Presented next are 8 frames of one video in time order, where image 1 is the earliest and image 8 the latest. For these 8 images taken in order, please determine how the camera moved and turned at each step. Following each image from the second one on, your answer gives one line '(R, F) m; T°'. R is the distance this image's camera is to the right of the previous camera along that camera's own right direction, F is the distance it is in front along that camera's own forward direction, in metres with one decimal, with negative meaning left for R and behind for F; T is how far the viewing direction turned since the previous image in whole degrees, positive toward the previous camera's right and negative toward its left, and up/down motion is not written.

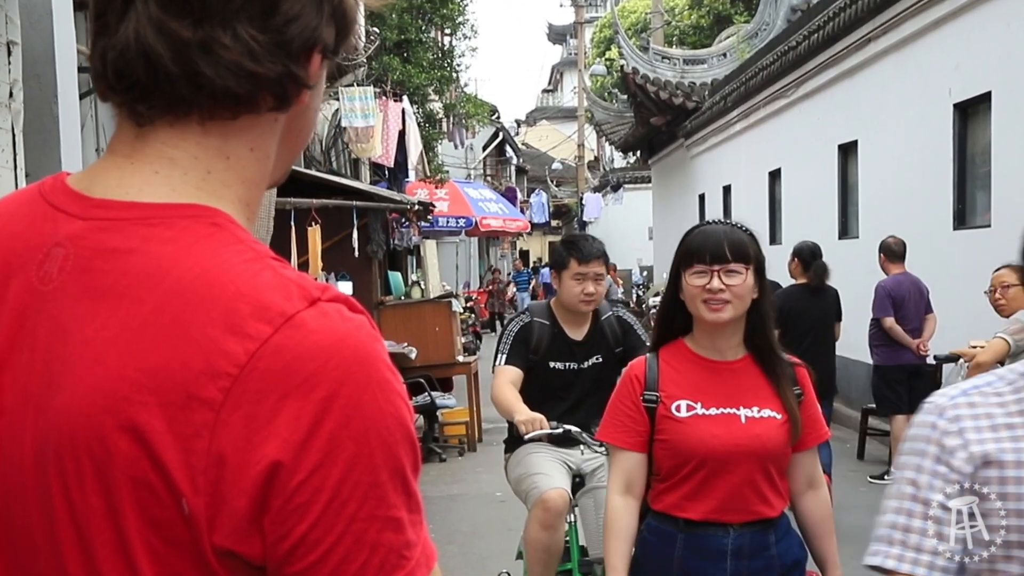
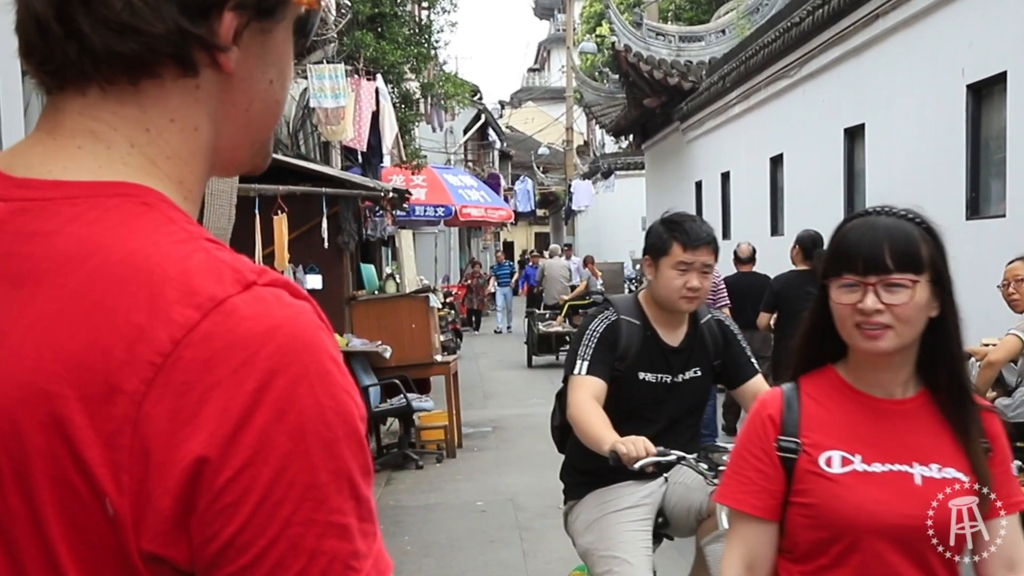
(-0.1, +0.8) m; +1°
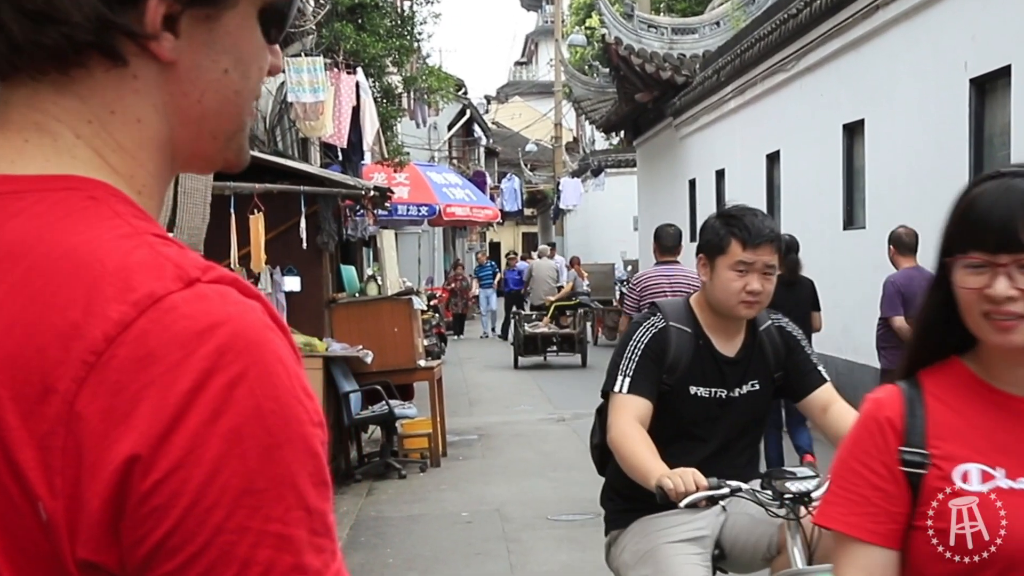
(0.0, +0.4) m; +1°
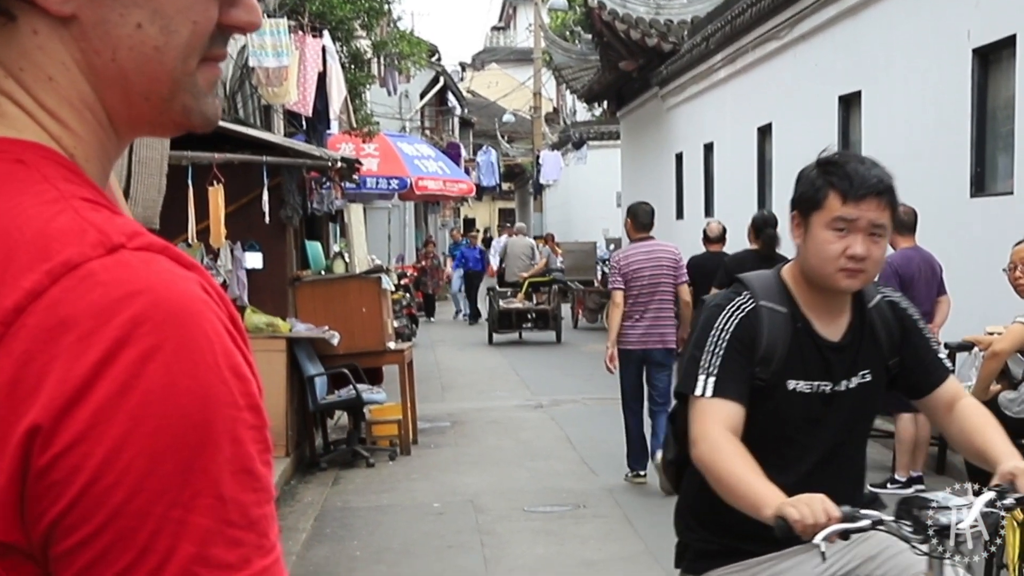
(+0.1, +0.6) m; +1°
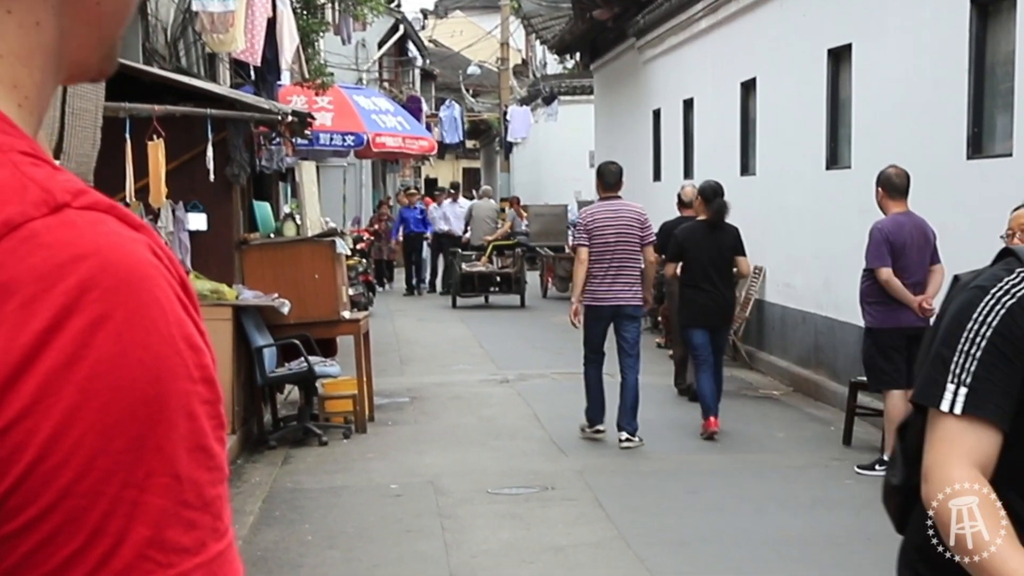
(0.0, +0.7) m; +1°
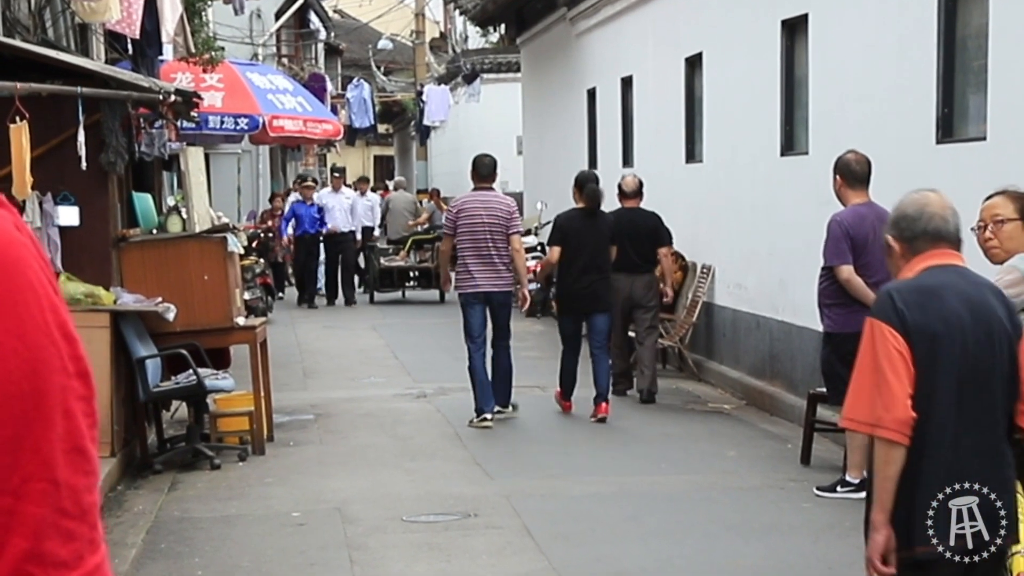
(+0.2, +1.0) m; +2°
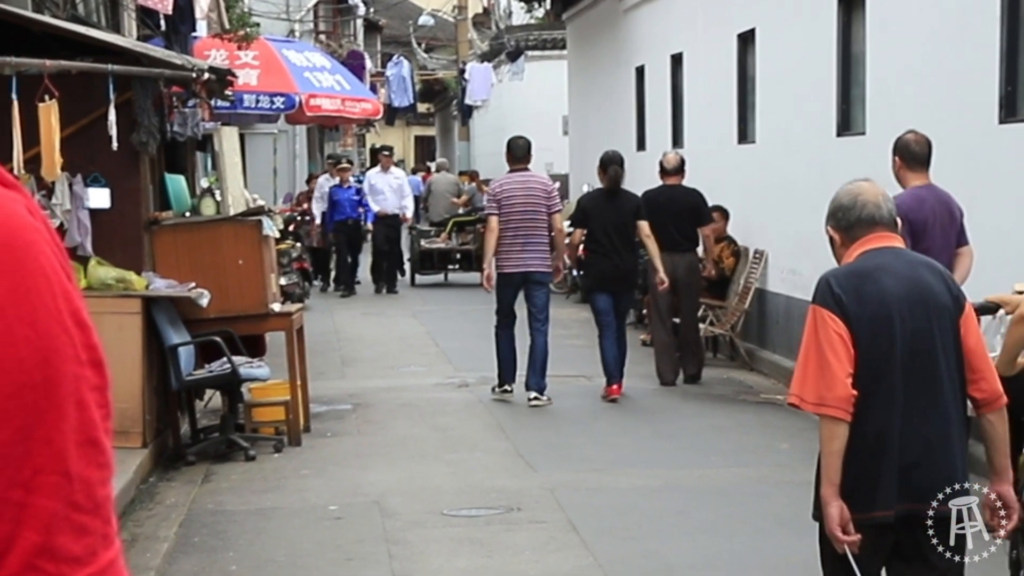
(-0.1, +0.3) m; -1°
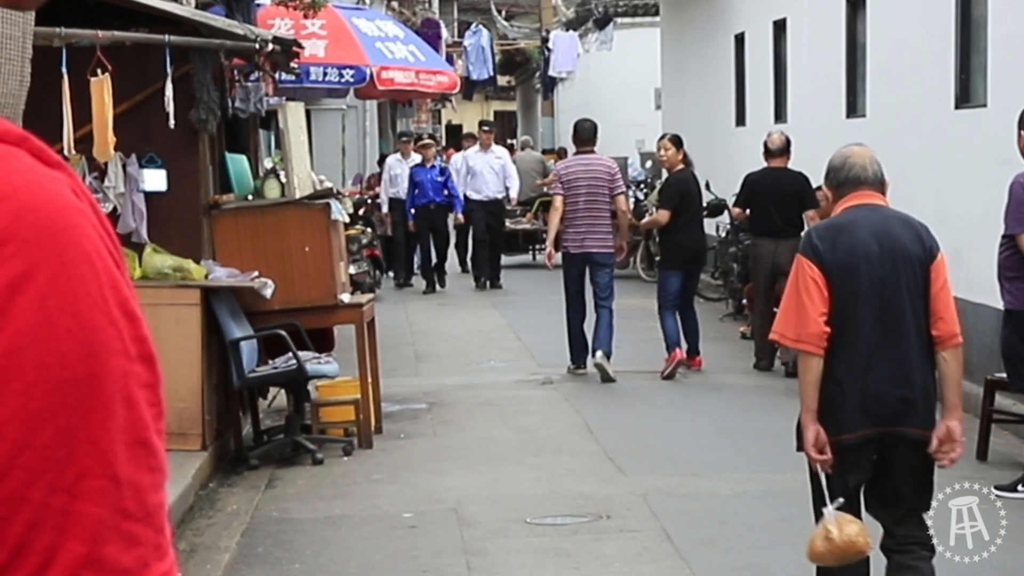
(-0.2, +0.6) m; -2°
